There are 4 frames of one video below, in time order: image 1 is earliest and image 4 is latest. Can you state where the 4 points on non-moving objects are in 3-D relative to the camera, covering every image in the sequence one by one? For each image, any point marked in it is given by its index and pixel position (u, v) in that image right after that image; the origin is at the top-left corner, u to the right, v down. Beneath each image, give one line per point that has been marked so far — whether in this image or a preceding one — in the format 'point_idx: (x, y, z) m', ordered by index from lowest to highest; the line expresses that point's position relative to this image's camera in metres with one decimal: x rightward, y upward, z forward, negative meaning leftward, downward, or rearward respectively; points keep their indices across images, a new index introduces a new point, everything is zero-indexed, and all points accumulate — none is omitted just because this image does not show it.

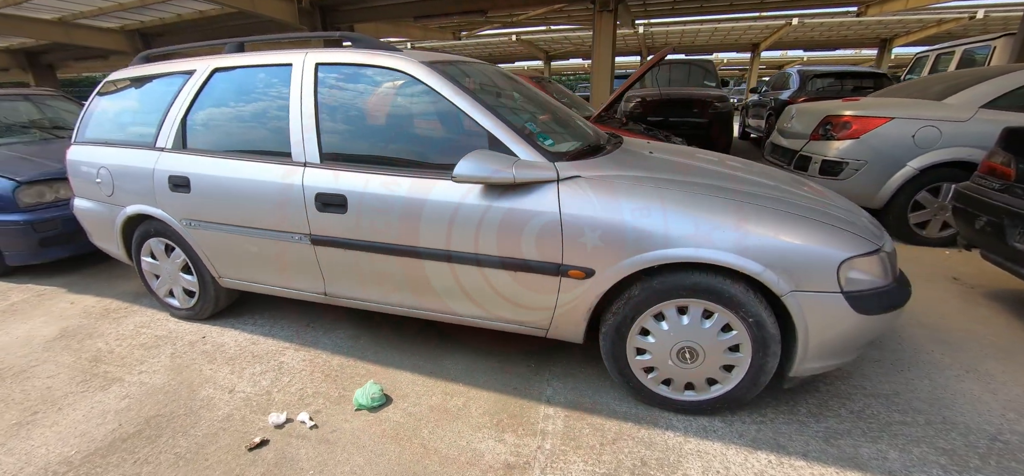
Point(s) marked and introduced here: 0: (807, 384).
0: (+1.4, -0.7, +2.0) m
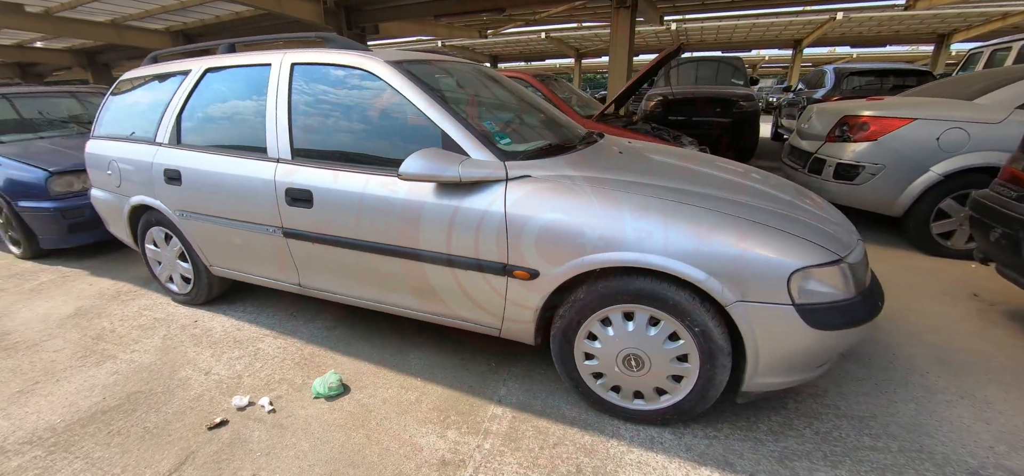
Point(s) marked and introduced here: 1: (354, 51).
0: (+1.2, -0.7, +1.9) m
1: (-0.8, +0.9, +2.1) m
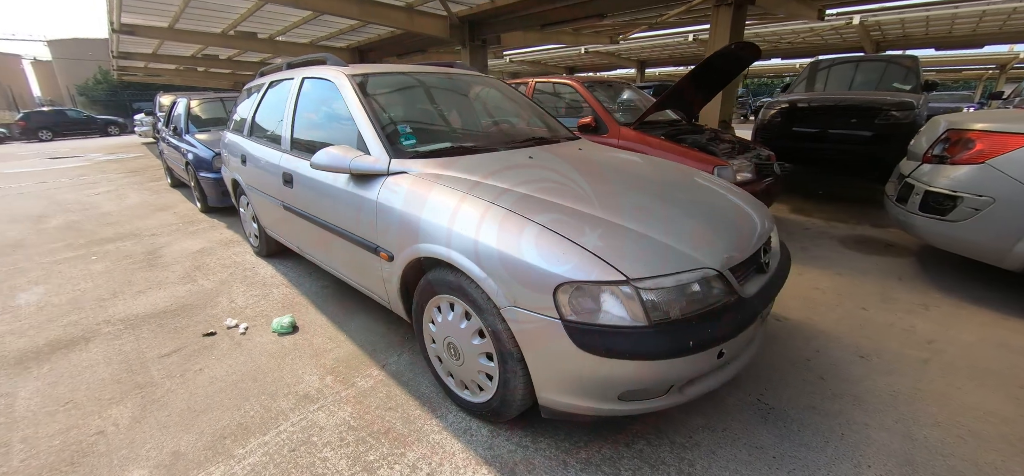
0: (+0.5, -0.8, +1.7) m
1: (-1.1, +1.1, +2.7) m
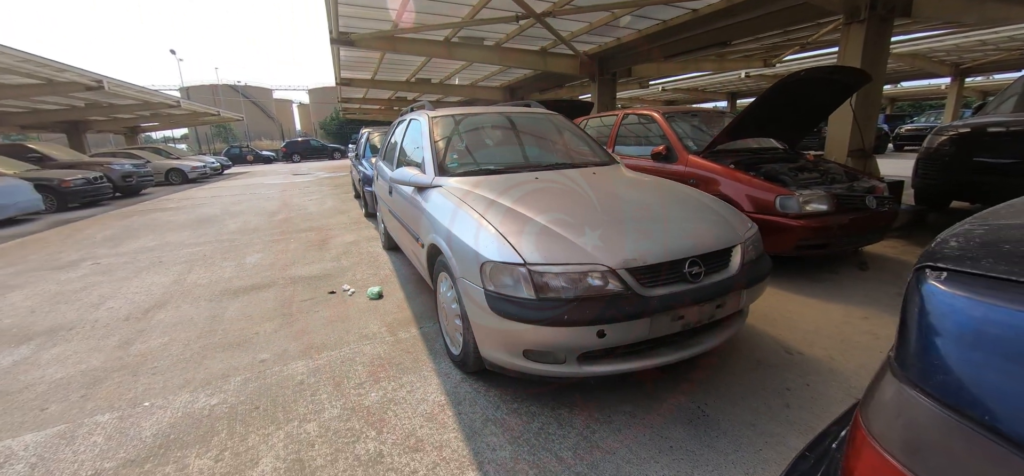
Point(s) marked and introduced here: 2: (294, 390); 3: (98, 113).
0: (+0.3, -0.8, +2.1) m
1: (-0.7, +1.1, +3.6) m
2: (-1.2, -0.8, +2.3) m
3: (-17.1, +5.2, +17.0) m
